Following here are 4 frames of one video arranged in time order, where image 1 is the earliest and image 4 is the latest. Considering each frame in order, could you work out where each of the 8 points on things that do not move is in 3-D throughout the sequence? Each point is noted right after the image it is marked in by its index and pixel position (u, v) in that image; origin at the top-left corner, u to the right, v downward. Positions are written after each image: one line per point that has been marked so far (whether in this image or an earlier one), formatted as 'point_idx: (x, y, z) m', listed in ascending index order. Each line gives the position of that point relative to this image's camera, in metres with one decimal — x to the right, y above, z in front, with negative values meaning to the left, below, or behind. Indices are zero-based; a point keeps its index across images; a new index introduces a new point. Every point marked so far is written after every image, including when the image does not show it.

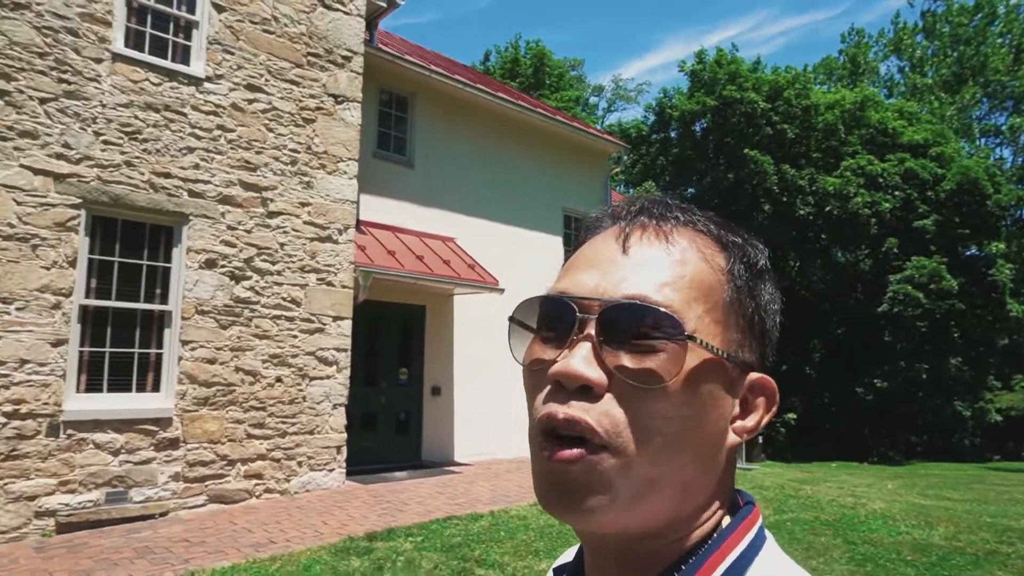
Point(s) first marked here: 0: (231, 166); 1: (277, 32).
0: (-3.1, +1.4, +7.8) m
1: (-2.8, +3.0, +8.3) m
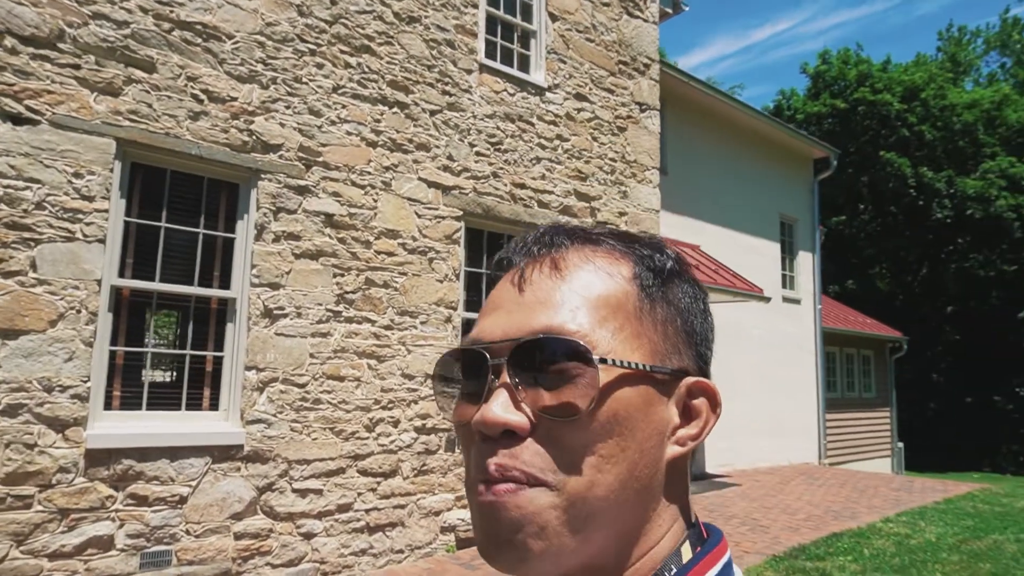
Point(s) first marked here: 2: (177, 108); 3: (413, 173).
0: (+0.6, +1.2, +7.7) m
1: (+1.0, +2.9, +8.2) m
2: (-2.5, +1.3, +5.2) m
3: (-0.9, +1.0, +6.4) m
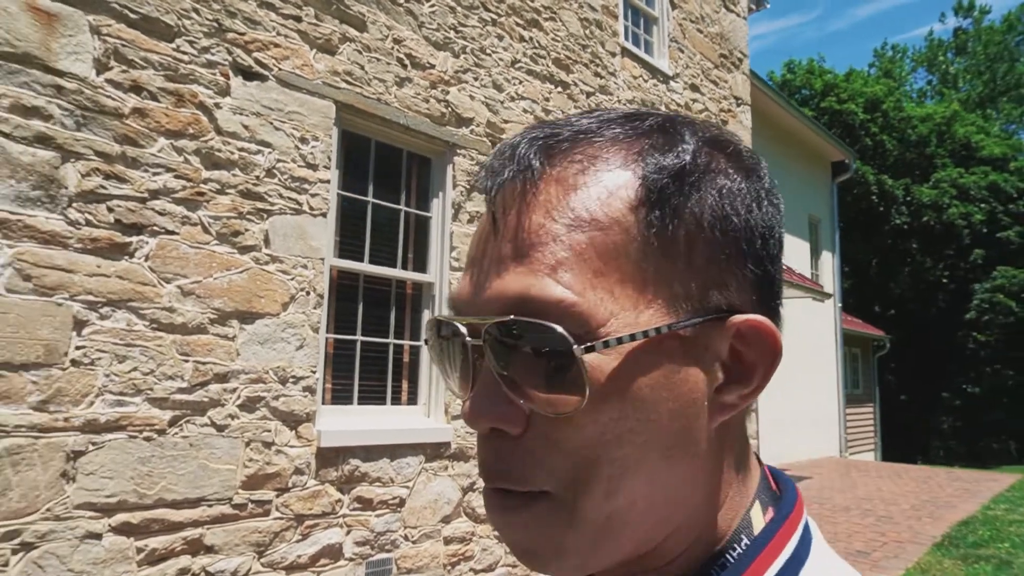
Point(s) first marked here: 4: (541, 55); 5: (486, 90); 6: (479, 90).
0: (+1.9, +1.3, +7.6) m
1: (+2.2, +3.0, +8.1) m
2: (-0.8, +1.4, +4.7) m
3: (+0.6, +1.2, +6.1) m
4: (+0.2, +2.0, +5.9) m
5: (-0.2, +1.5, +5.4) m
6: (-0.2, +1.5, +5.3) m
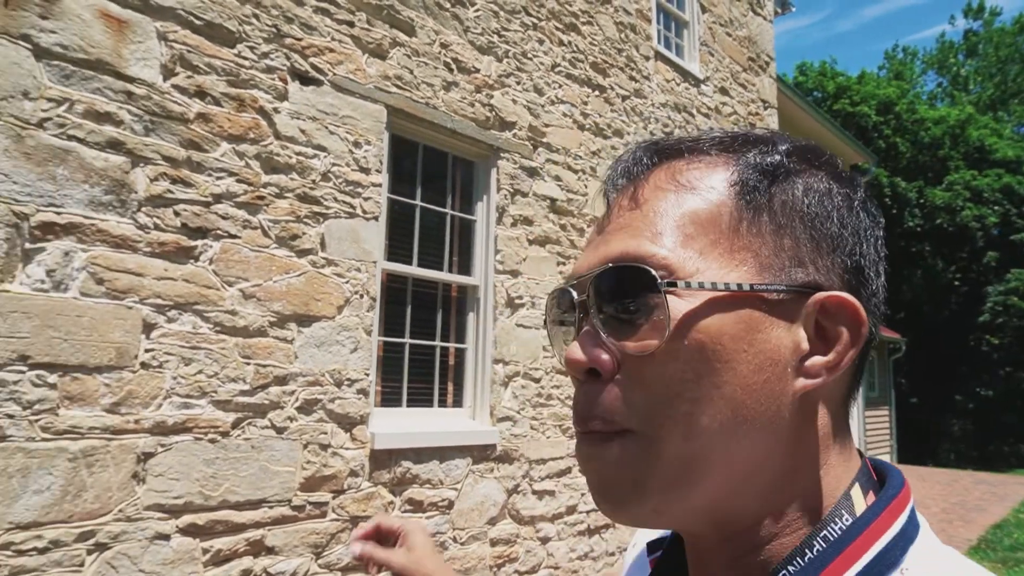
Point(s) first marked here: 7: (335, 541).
0: (+2.3, +1.3, +7.6) m
1: (+2.6, +3.0, +8.2) m
2: (-0.5, +1.4, +4.7) m
3: (+0.9, +1.1, +6.1) m
4: (+0.6, +1.9, +5.9) m
5: (+0.1, +1.5, +5.4) m
6: (+0.1, +1.5, +5.3) m
7: (-1.0, -1.4, +3.9) m
